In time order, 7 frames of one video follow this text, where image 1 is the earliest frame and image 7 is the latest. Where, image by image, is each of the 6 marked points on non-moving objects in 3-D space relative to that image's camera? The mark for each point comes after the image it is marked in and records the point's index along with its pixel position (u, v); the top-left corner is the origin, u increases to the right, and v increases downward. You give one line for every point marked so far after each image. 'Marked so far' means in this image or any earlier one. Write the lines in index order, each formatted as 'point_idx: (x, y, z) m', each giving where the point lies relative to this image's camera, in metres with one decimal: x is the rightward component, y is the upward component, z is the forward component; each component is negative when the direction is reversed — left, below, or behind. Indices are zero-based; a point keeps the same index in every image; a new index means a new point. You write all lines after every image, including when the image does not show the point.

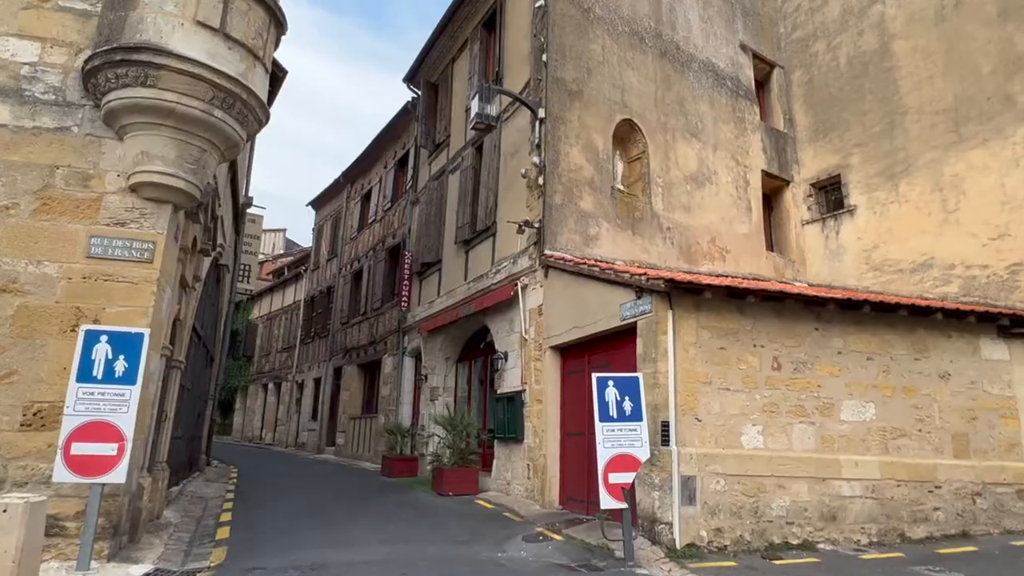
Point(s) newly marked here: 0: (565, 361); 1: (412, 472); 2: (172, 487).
0: (+0.7, -1.0, +8.2) m
1: (-1.9, -3.6, +11.6) m
2: (-4.4, -2.6, +7.7) m
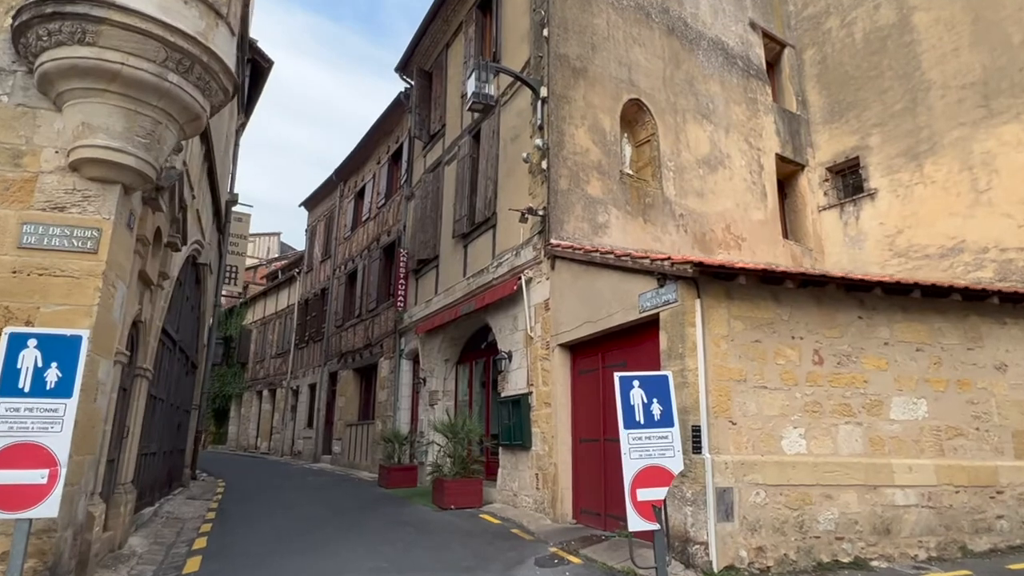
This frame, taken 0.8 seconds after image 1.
0: (+0.8, -0.9, +7.5) m
1: (-1.8, -3.5, +10.8) m
2: (-4.3, -2.6, +7.0) m
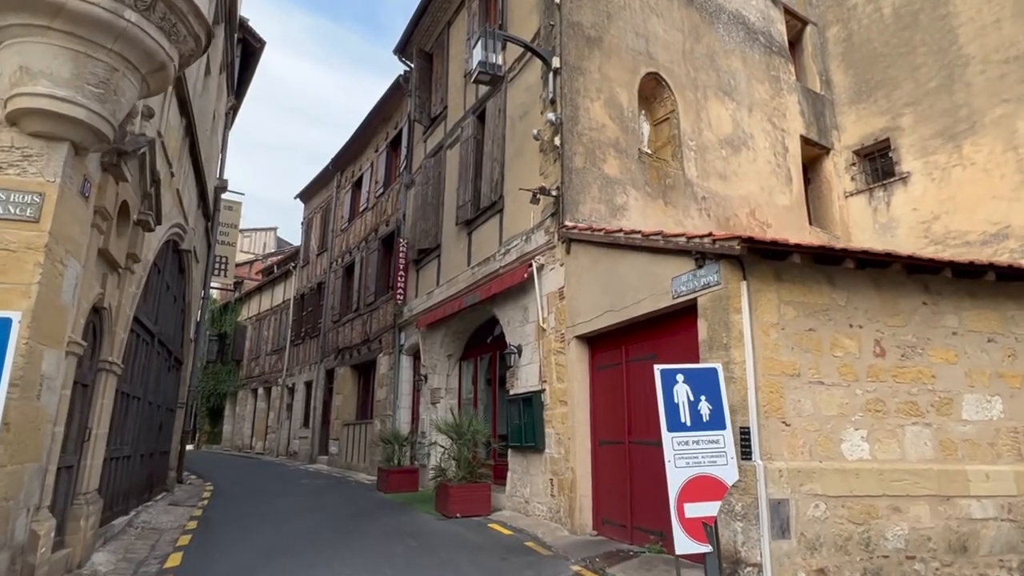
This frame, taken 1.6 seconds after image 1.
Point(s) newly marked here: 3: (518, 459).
0: (+0.9, -0.7, +6.7) m
1: (-1.7, -3.4, +10.1) m
2: (-4.2, -2.4, +6.2) m
3: (+0.1, -2.2, +7.7) m
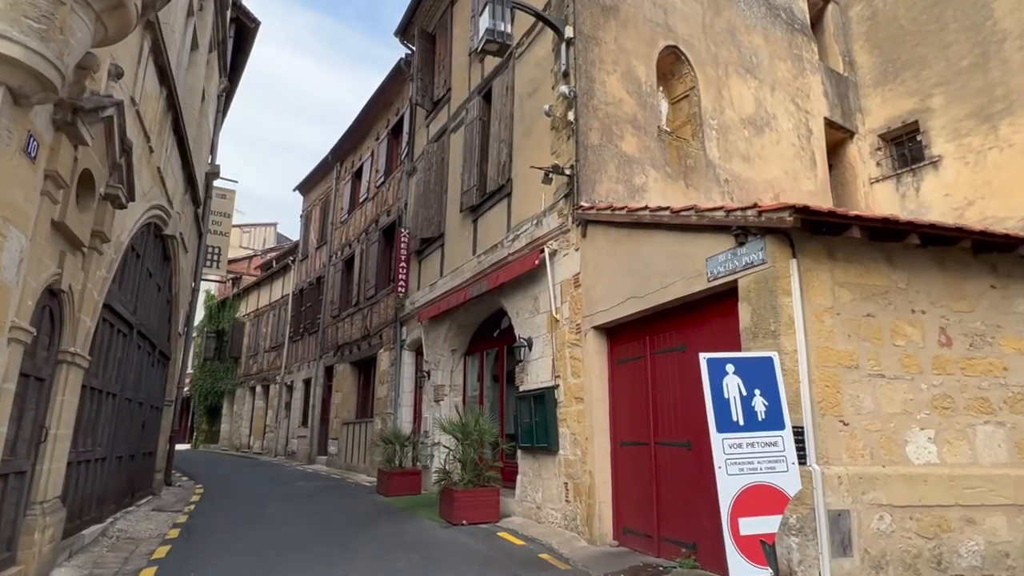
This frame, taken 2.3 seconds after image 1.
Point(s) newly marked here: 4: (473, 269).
0: (+1.1, -0.6, +6.2) m
1: (-1.6, -3.2, +9.5) m
2: (-4.1, -2.3, +5.7) m
3: (+0.2, -2.1, +7.1) m
4: (-0.6, +0.3, +9.1) m
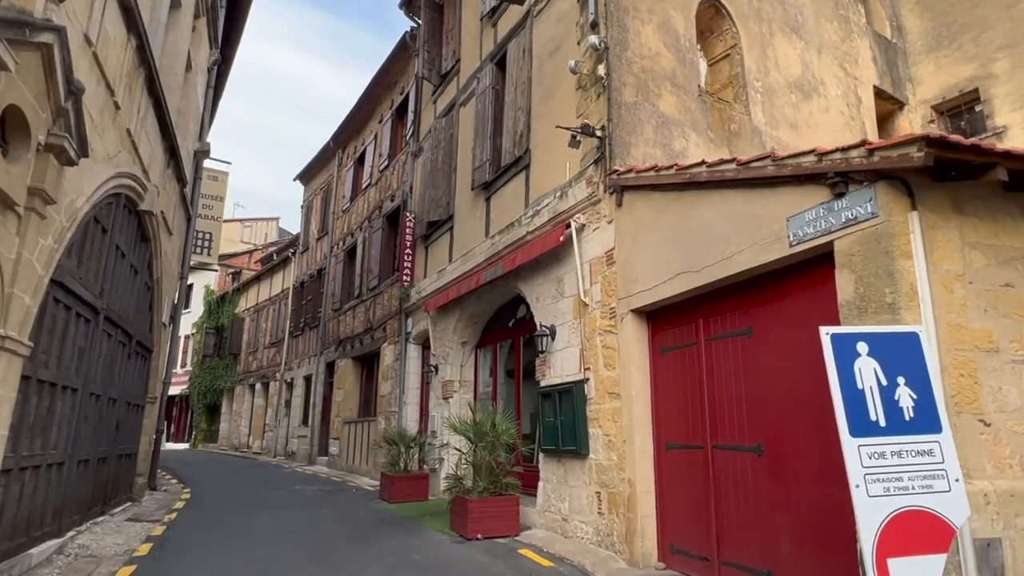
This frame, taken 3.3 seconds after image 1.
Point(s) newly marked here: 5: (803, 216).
0: (+1.3, -0.4, +5.2) m
1: (-1.3, -3.0, +8.7) m
2: (-3.8, -2.1, +4.8) m
3: (+0.4, -1.9, +6.2) m
4: (-0.4, +0.5, +8.2) m
5: (+1.8, +0.4, +3.6) m
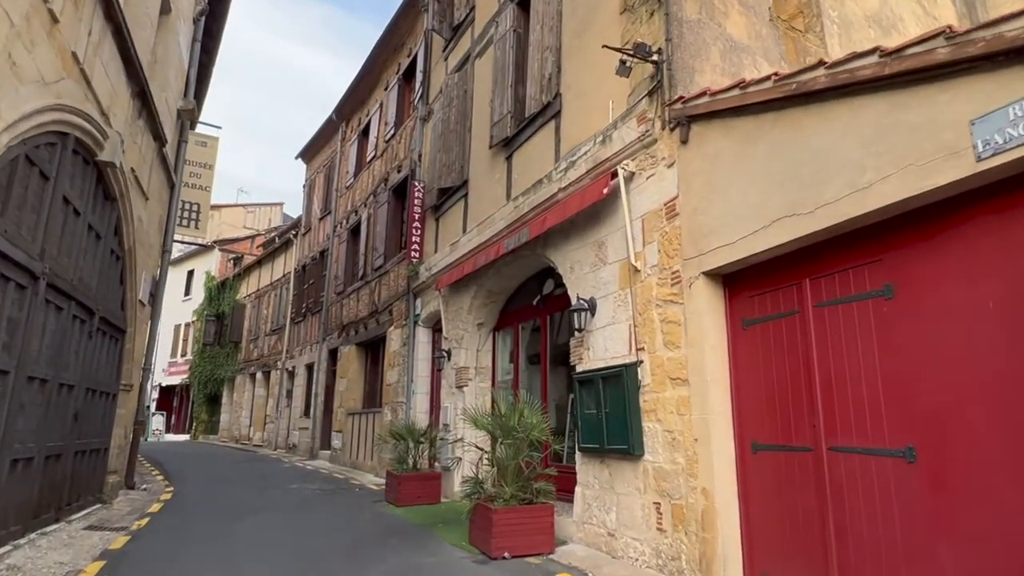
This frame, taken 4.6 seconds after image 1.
0: (+1.5, -0.1, +4.1) m
1: (-1.0, -2.6, +7.6) m
2: (-3.6, -1.8, +3.7) m
3: (+0.7, -1.5, +5.1) m
4: (0.0, +0.9, +7.1) m
5: (+2.0, +0.7, +2.4) m
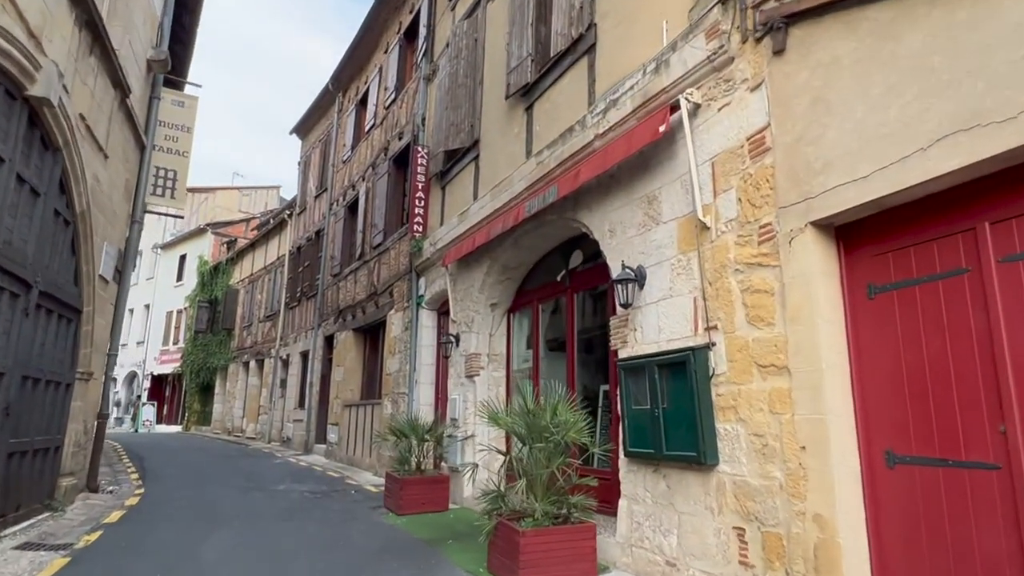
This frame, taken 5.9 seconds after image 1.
0: (+1.8, +0.1, +3.0) m
1: (-0.8, -2.4, +6.5) m
2: (-3.4, -1.5, +2.7) m
3: (+0.9, -1.3, +4.1) m
4: (+0.2, +1.1, +6.0) m
5: (+2.2, +0.9, +1.3) m
